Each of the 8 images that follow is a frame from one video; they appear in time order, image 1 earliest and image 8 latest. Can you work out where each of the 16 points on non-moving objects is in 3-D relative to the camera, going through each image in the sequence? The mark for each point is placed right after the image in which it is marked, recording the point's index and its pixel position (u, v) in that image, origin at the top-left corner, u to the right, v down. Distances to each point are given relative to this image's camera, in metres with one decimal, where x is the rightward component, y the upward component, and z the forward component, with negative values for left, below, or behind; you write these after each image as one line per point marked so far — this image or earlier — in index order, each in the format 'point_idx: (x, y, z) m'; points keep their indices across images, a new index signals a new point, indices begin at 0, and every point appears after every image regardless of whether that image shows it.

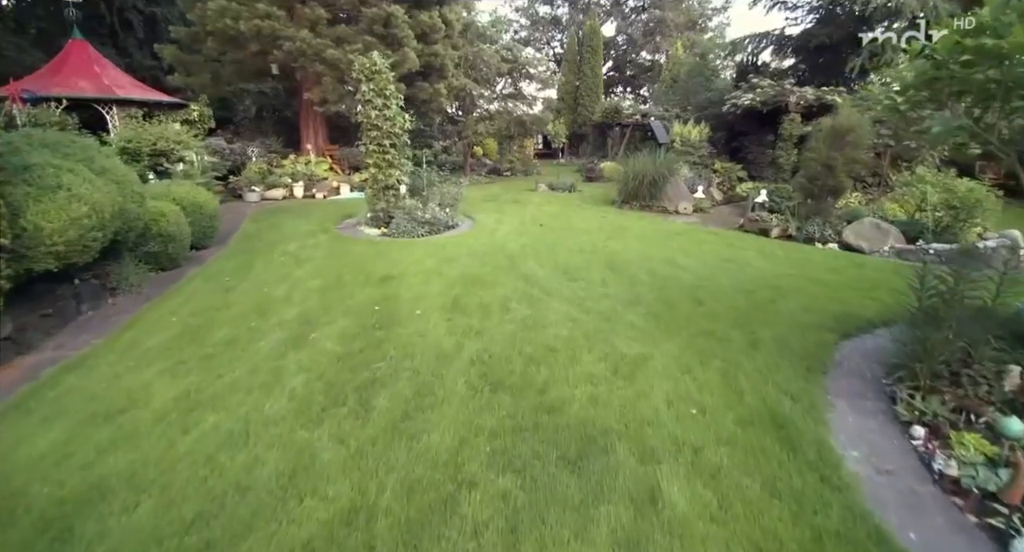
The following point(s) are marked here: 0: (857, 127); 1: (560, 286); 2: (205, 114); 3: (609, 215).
0: (+4.8, +2.1, +5.8) m
1: (+0.5, -0.1, +3.9) m
2: (-6.9, +3.6, +9.3) m
3: (+1.8, +1.2, +7.8) m
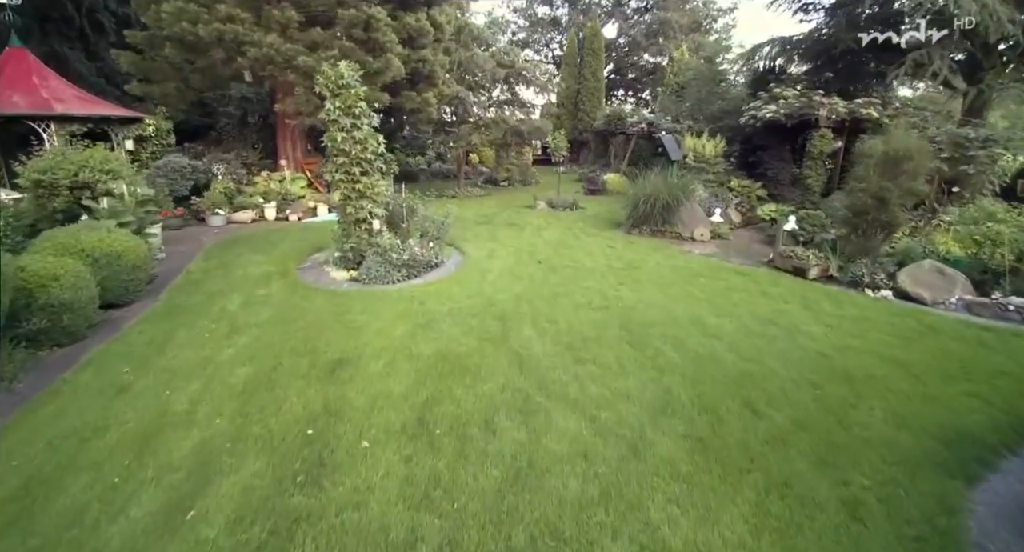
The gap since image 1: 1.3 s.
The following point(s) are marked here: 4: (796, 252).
0: (+4.8, +1.4, +4.9) m
1: (+0.4, -0.7, +3.0) m
2: (-7.0, +2.9, +8.3) m
3: (+1.7, +0.5, +6.9) m
4: (+4.0, +0.3, +5.9) m
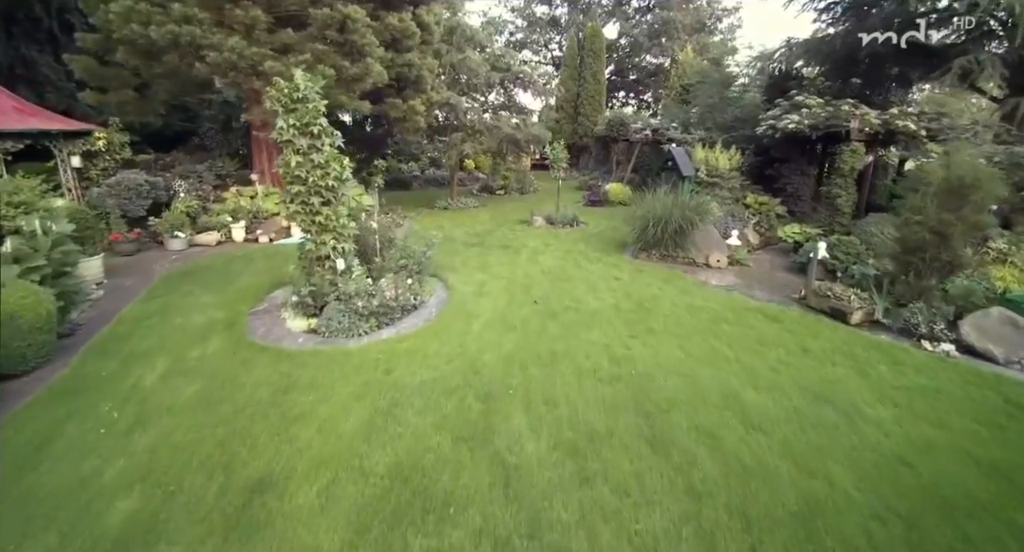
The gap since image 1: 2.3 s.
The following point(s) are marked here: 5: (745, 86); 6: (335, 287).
0: (+4.6, +0.9, +4.1) m
1: (+0.3, -1.2, +2.2) m
2: (-7.1, +2.4, +7.5) m
3: (+1.6, 0.0, +6.1) m
4: (+3.9, -0.2, +5.1) m
5: (+5.8, +4.7, +10.3) m
6: (-1.8, -0.1, +4.4) m
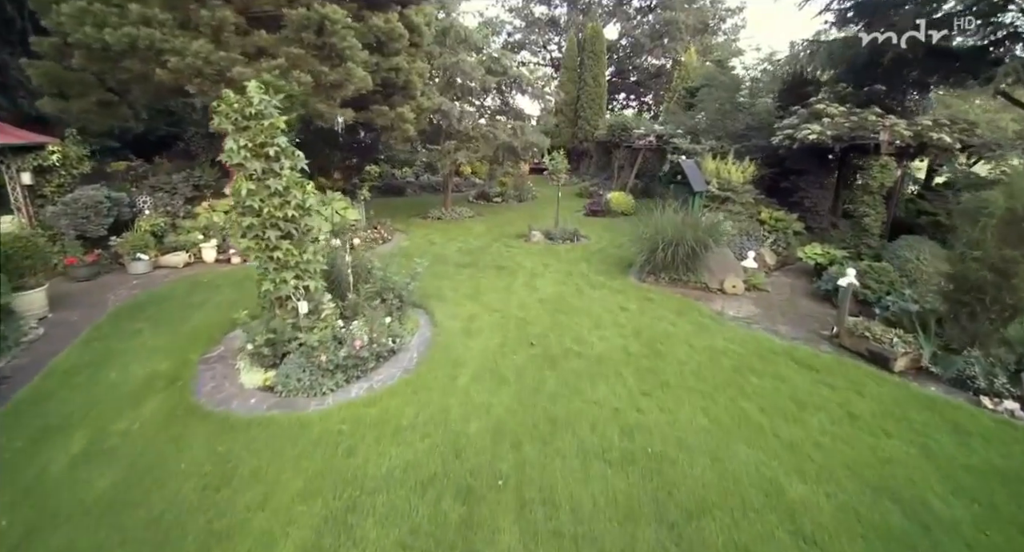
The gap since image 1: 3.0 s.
0: (+4.6, +0.6, +3.5) m
1: (+0.2, -1.6, +1.6) m
2: (-7.2, +2.0, +6.9) m
3: (+1.6, -0.4, +5.5) m
4: (+3.8, -0.5, +4.5) m
5: (+5.7, +4.3, +9.7) m
6: (-1.9, -0.5, +3.7) m
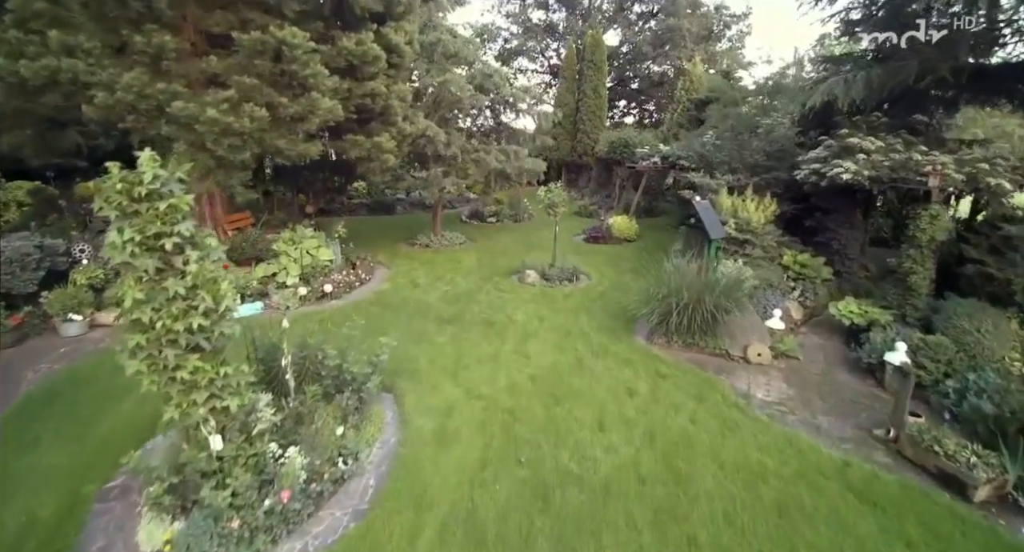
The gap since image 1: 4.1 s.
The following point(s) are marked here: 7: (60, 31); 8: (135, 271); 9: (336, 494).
0: (+4.4, -0.3, +2.7) m
1: (+0.1, -2.5, +0.7) m
2: (-7.4, +1.2, +6.0) m
3: (+1.4, -1.2, +4.6) m
4: (+3.7, -1.4, +3.6) m
5: (+5.5, +3.5, +8.9) m
6: (-2.1, -1.4, +2.9) m
7: (-5.3, +2.9, +4.9) m
8: (-2.4, 0.0, +2.6) m
9: (-1.3, -1.6, +3.2) m
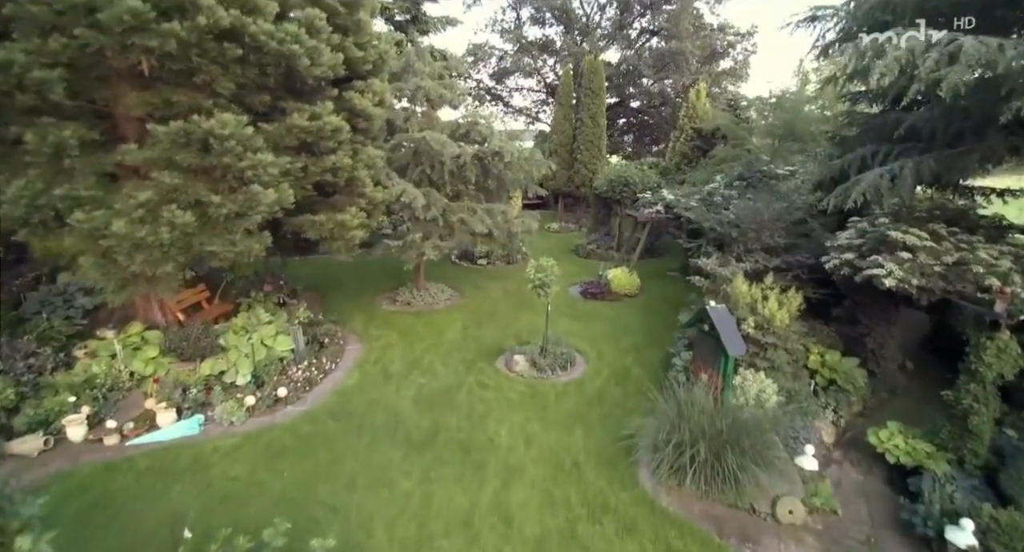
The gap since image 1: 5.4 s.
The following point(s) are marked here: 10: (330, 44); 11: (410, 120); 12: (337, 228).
0: (+4.2, -1.7, +1.8) m
1: (-0.2, -3.9, -0.2) m
2: (-7.6, -0.3, +5.1) m
3: (+1.2, -2.7, +3.7) m
4: (+3.4, -2.8, +2.7) m
5: (+5.3, +2.1, +8.0) m
6: (-2.3, -2.8, +2.0) m
7: (-5.5, +1.4, +4.0) m
8: (-2.6, -1.4, +1.7) m
9: (-1.6, -3.1, +2.3) m
10: (-2.4, +3.1, +5.5) m
11: (-2.0, +3.1, +8.3) m
12: (-2.6, +0.7, +6.3) m
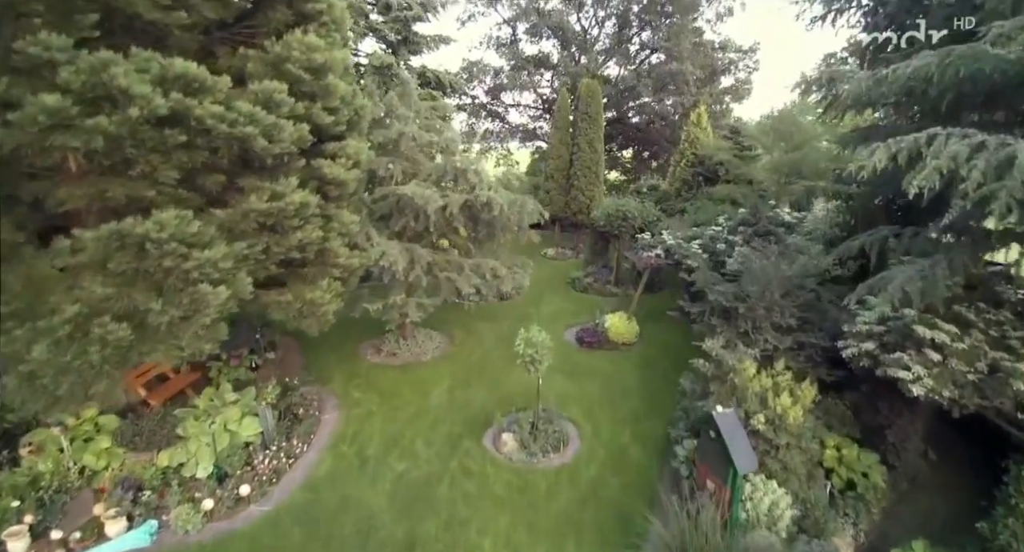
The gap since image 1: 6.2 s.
0: (+4.0, -2.8, +1.2) m
1: (-0.3, -5.1, -0.7) m
2: (-7.8, -1.5, +4.6) m
3: (+1.0, -3.8, +3.2) m
4: (+3.3, -3.9, +2.2) m
5: (+5.1, +1.0, +7.4) m
6: (-2.5, -4.0, +1.5) m
7: (-5.7, +0.2, +3.5) m
8: (-2.8, -2.6, +1.2) m
9: (-1.7, -4.2, +1.7) m
10: (-2.6, +1.9, +5.0) m
11: (-2.2, +2.0, +7.8) m
12: (-2.8, -0.4, +5.8) m
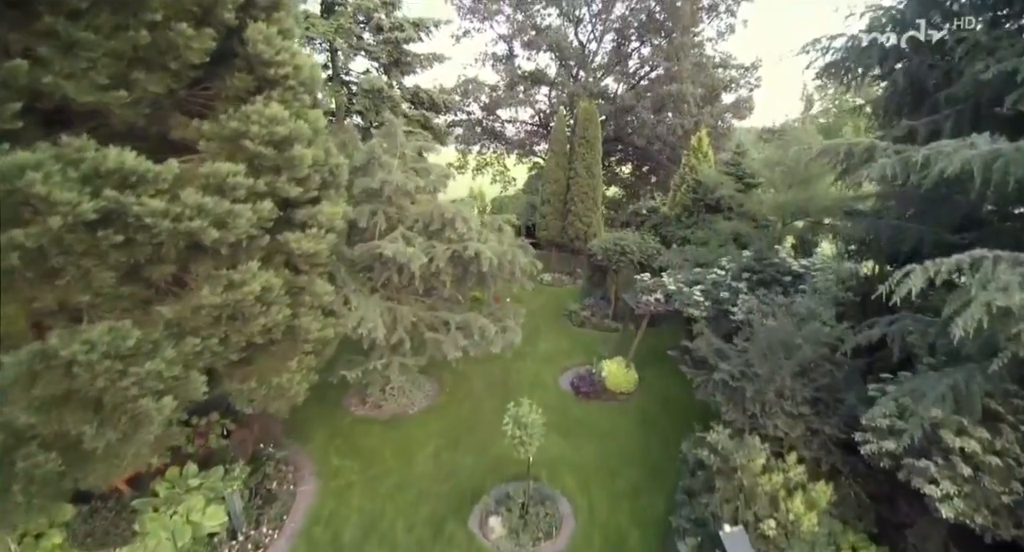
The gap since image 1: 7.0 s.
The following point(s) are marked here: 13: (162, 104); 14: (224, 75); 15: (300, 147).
0: (+3.8, -3.8, +0.8) m
1: (-0.5, -6.1, -1.2) m
2: (-8.0, -2.5, +4.2) m
3: (+0.8, -4.8, +2.8) m
4: (+3.1, -4.9, +1.7) m
5: (+4.9, 0.0, +6.9) m
6: (-2.6, -5.0, +1.0) m
7: (-5.9, -0.8, +3.0) m
8: (-3.0, -3.6, +0.8) m
9: (-1.9, -5.2, +1.3) m
10: (-2.8, +0.9, +4.5) m
11: (-2.4, +1.0, +7.3) m
12: (-3.0, -1.4, +5.3) m
13: (-3.7, +1.8, +4.4) m
14: (-3.2, +2.2, +4.7) m
15: (-2.4, +1.5, +4.7) m
